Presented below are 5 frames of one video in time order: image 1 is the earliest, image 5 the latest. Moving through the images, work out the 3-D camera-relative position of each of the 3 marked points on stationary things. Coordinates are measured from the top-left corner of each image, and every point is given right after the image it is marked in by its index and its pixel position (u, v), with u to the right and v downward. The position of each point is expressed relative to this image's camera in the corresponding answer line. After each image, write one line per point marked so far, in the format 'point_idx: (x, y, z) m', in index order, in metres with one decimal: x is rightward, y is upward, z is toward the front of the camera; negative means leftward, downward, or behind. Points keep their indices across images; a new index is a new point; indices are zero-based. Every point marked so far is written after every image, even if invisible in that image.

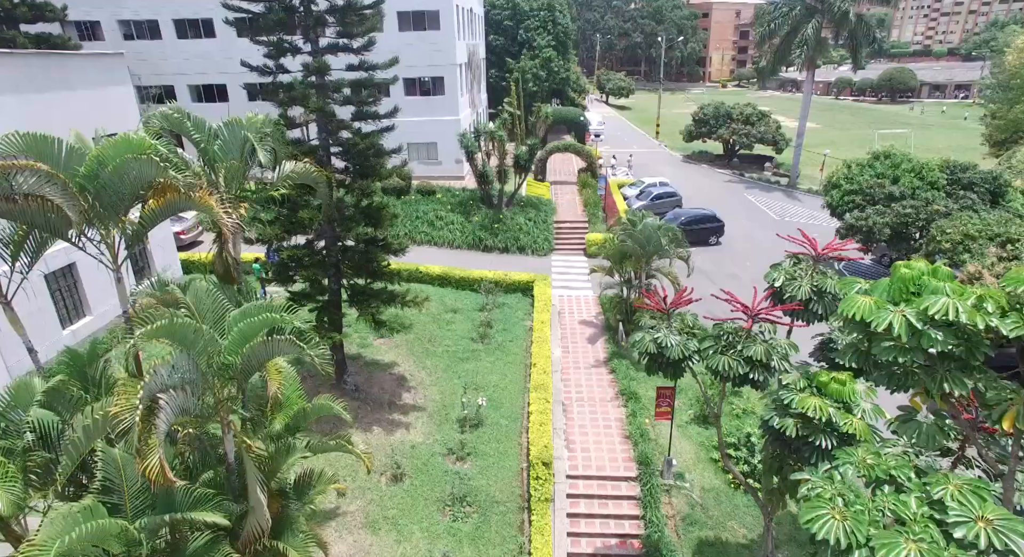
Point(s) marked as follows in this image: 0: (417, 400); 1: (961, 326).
0: (-2.1, -2.7, +12.4) m
1: (+3.2, -0.3, +4.0) m
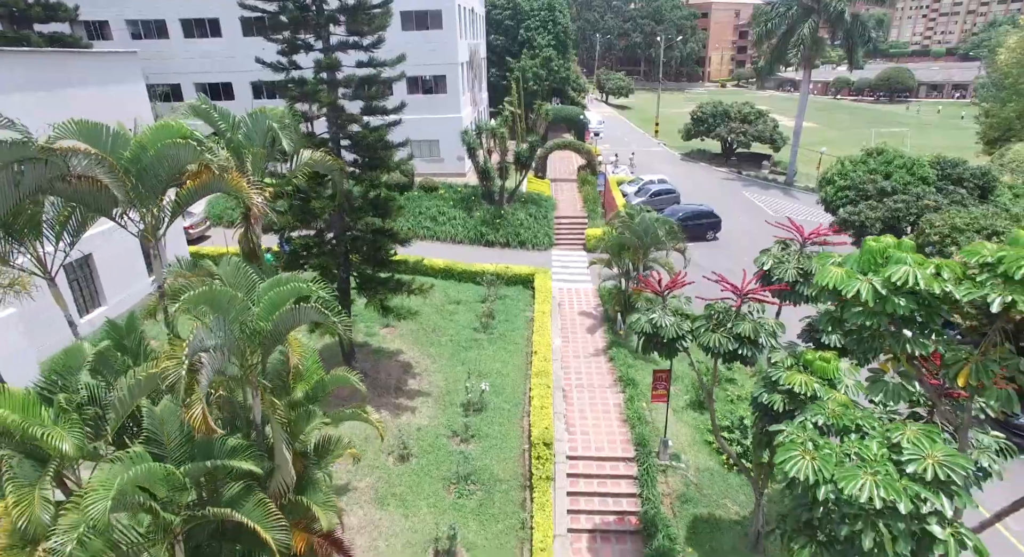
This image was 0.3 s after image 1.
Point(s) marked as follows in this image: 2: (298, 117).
0: (-2.0, -2.4, +12.8) m
1: (+3.3, -0.1, +4.5) m
2: (-3.6, +3.1, +10.7) m
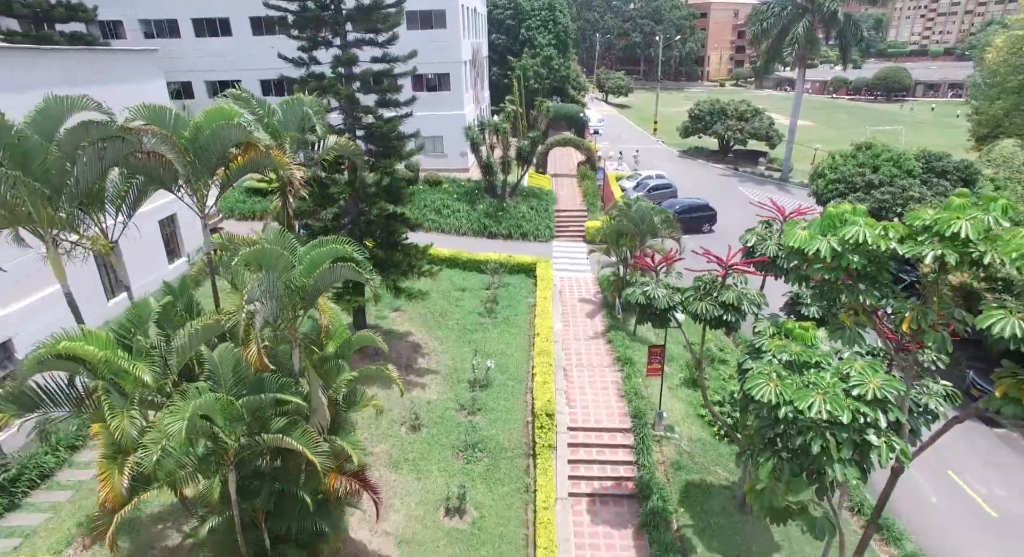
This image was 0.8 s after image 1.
0: (-1.9, -2.1, +13.6) m
1: (+3.4, +0.3, +5.3) m
2: (-3.5, +3.5, +11.5) m
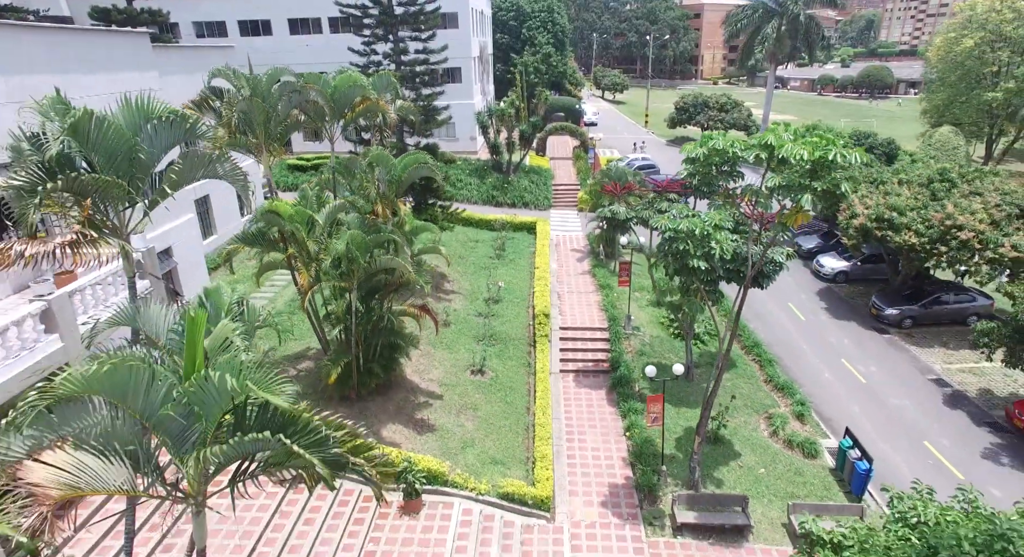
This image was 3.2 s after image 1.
0: (-1.8, -0.3, +17.6) m
1: (+3.5, +2.0, +9.3) m
2: (-3.3, +5.3, +15.5) m
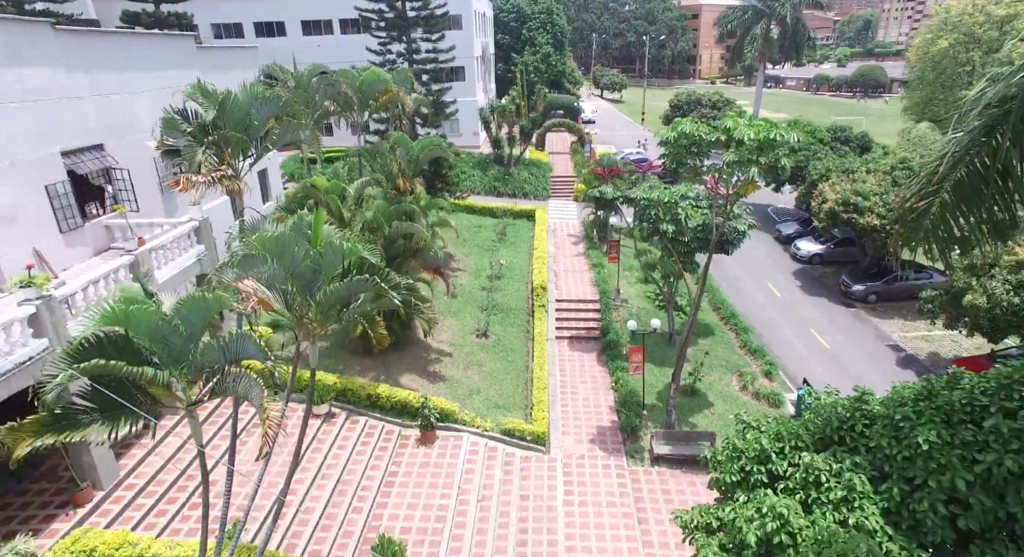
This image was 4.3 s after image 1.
0: (-1.8, +0.4, +19.4) m
1: (+3.5, +2.7, +11.0) m
2: (-3.3, +6.0, +17.3) m
